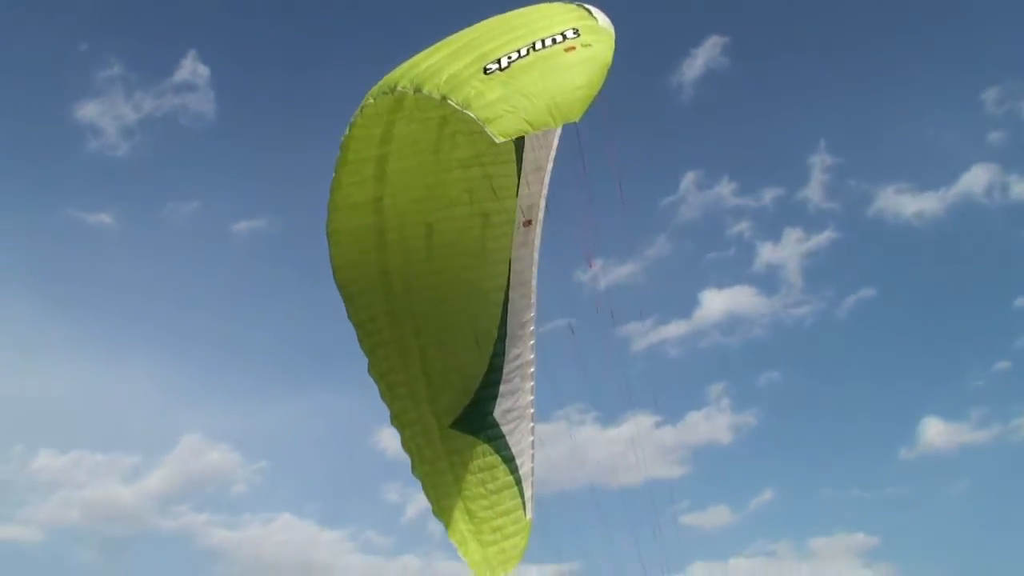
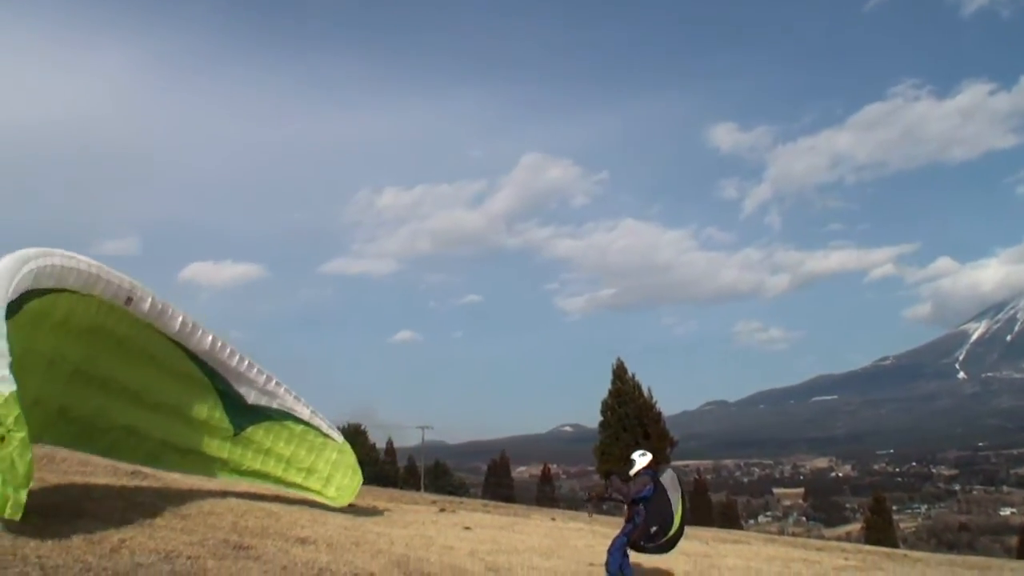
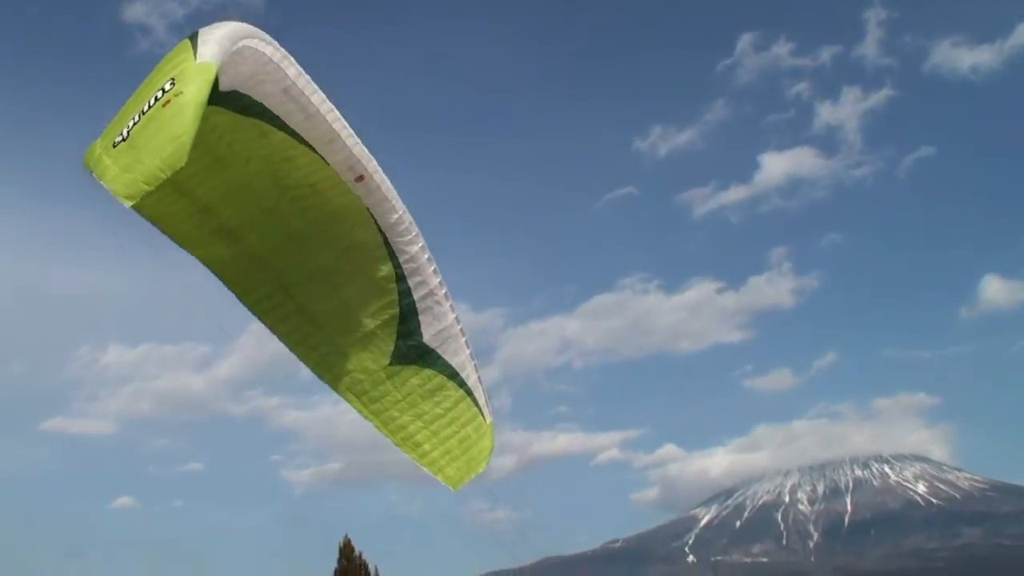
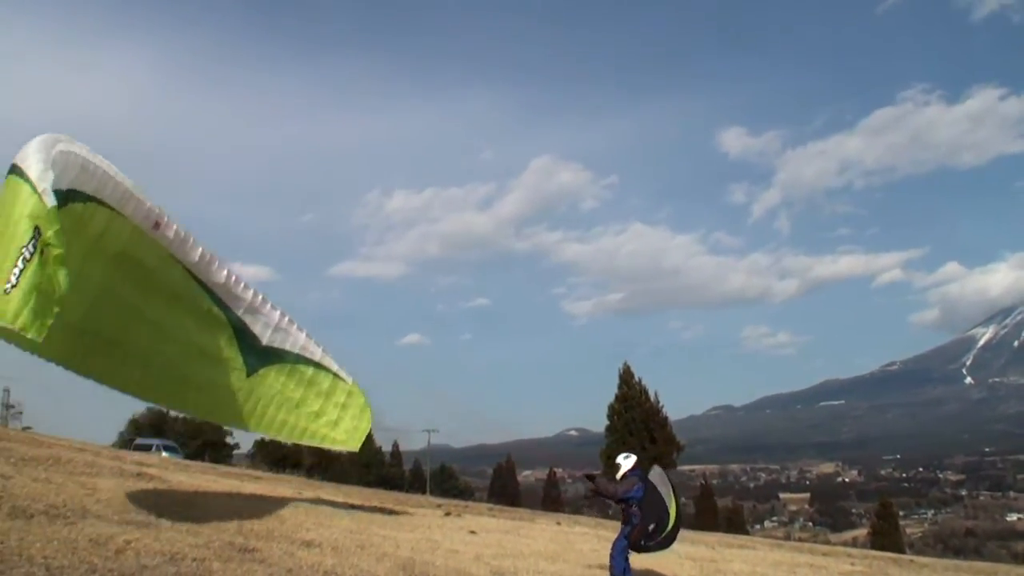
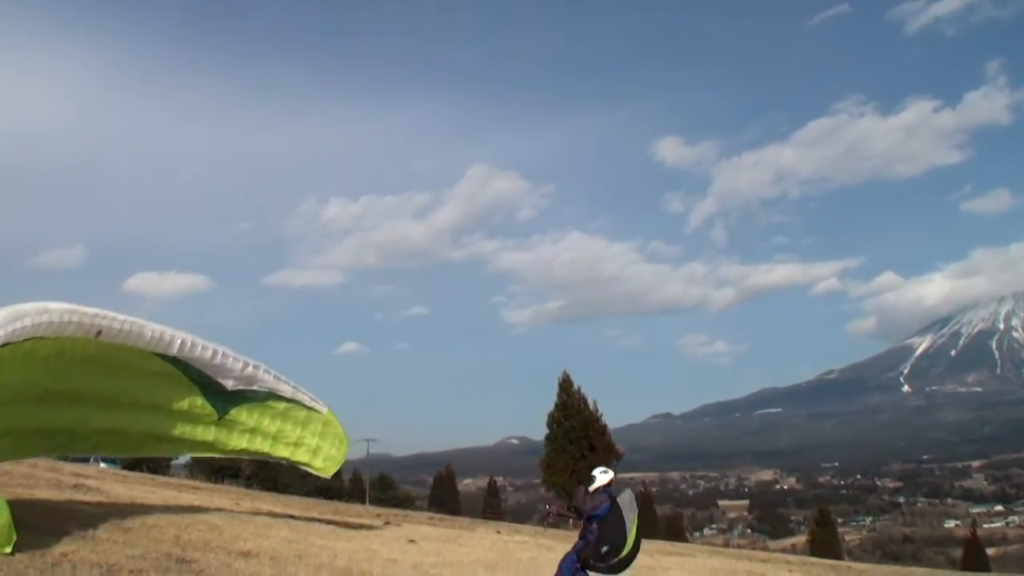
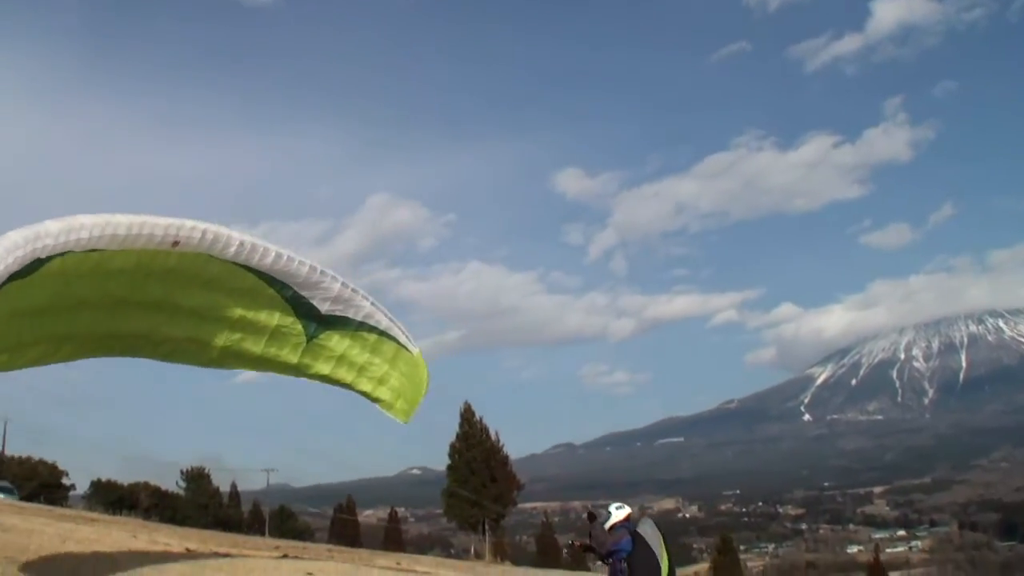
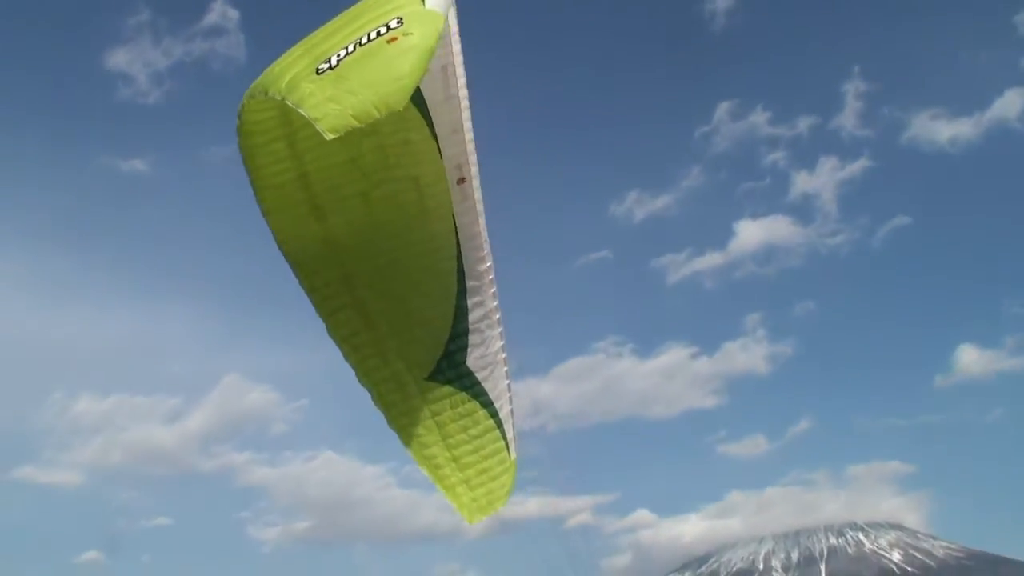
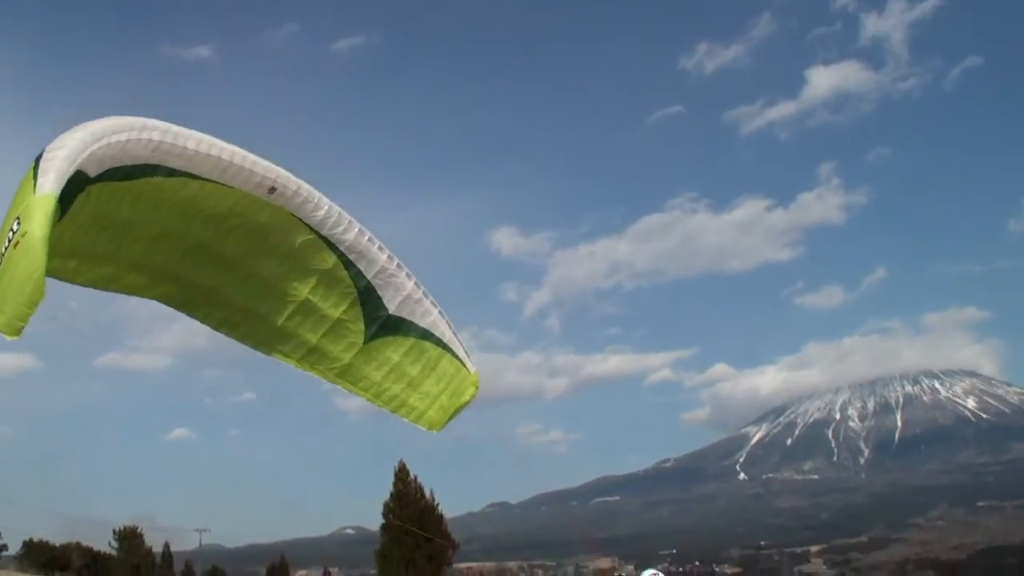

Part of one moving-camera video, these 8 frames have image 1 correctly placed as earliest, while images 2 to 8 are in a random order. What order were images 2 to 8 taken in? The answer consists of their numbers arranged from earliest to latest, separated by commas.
7, 3, 8, 6, 5, 2, 4
